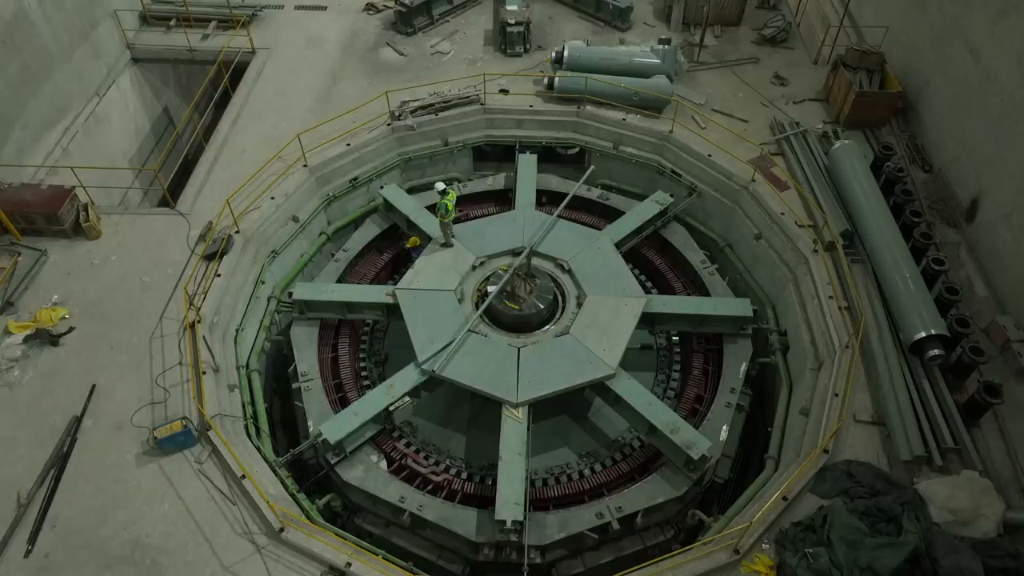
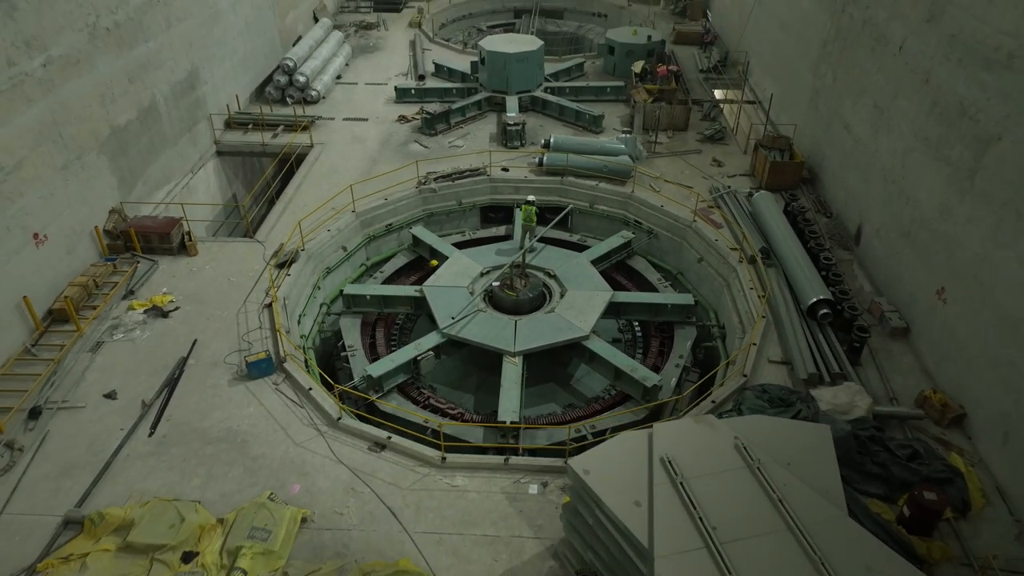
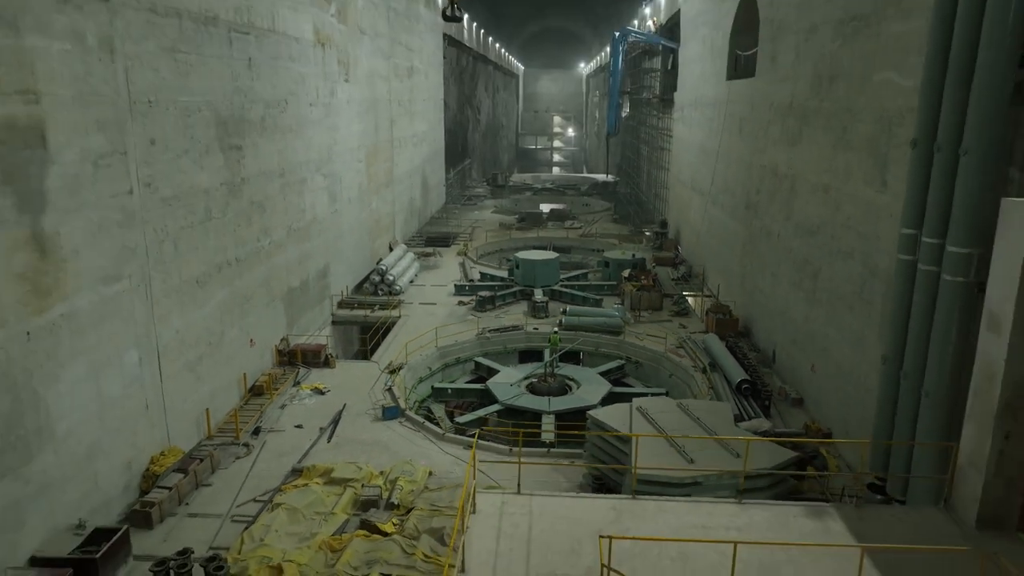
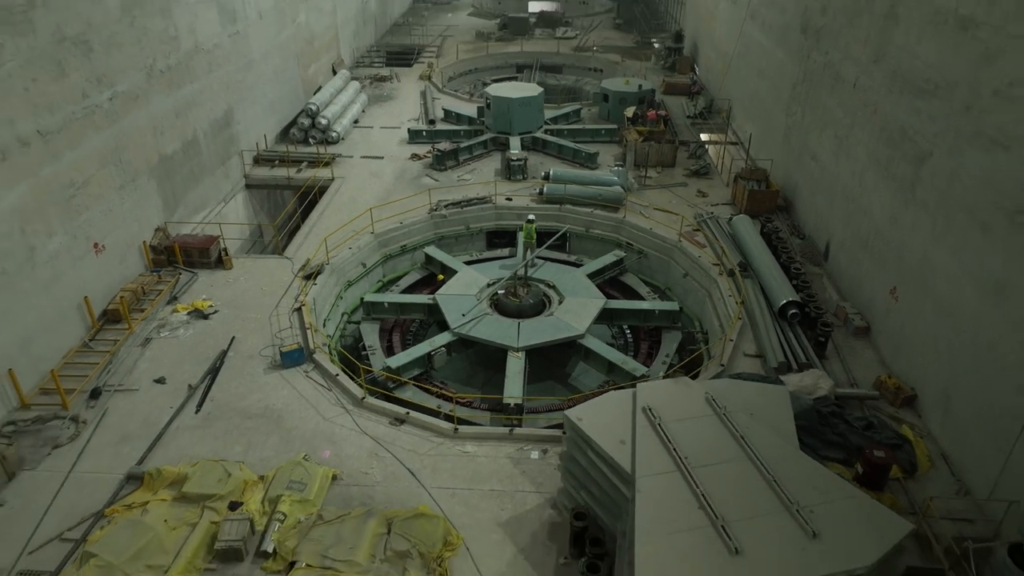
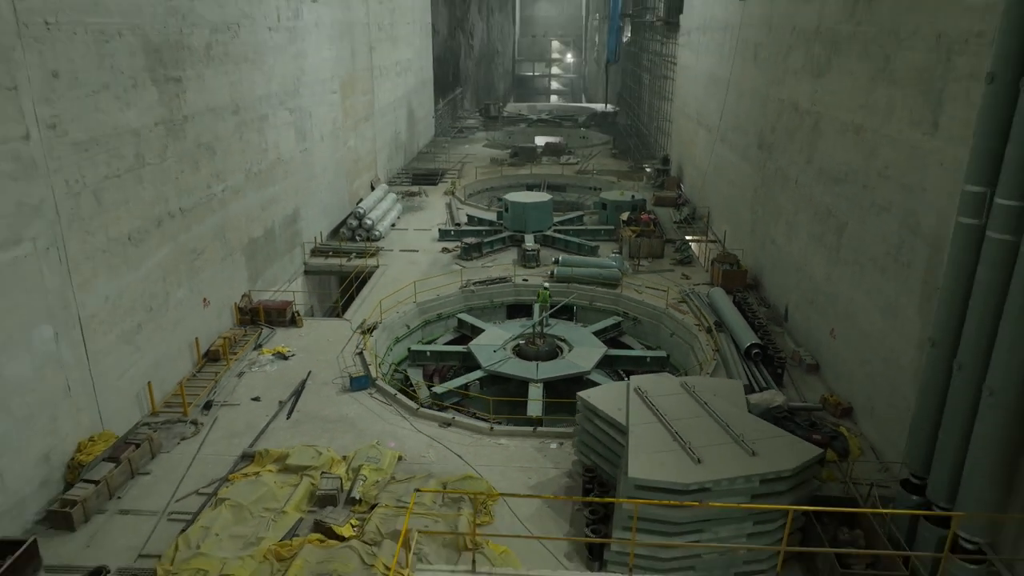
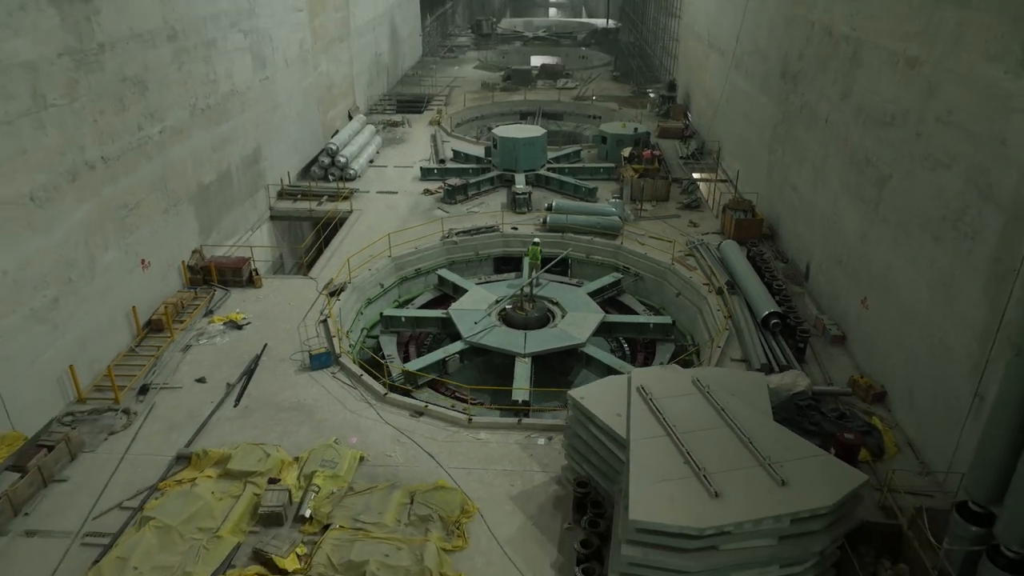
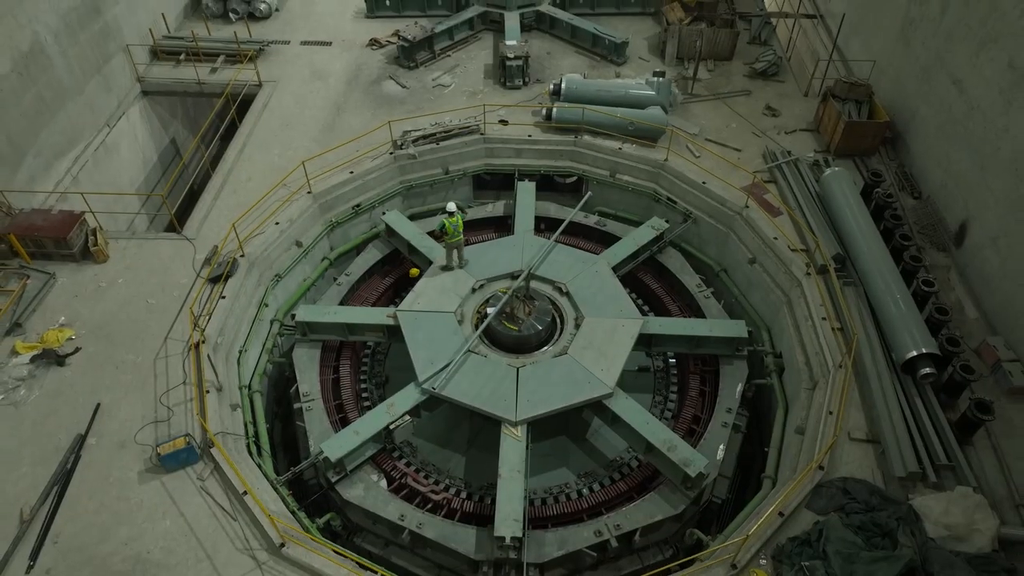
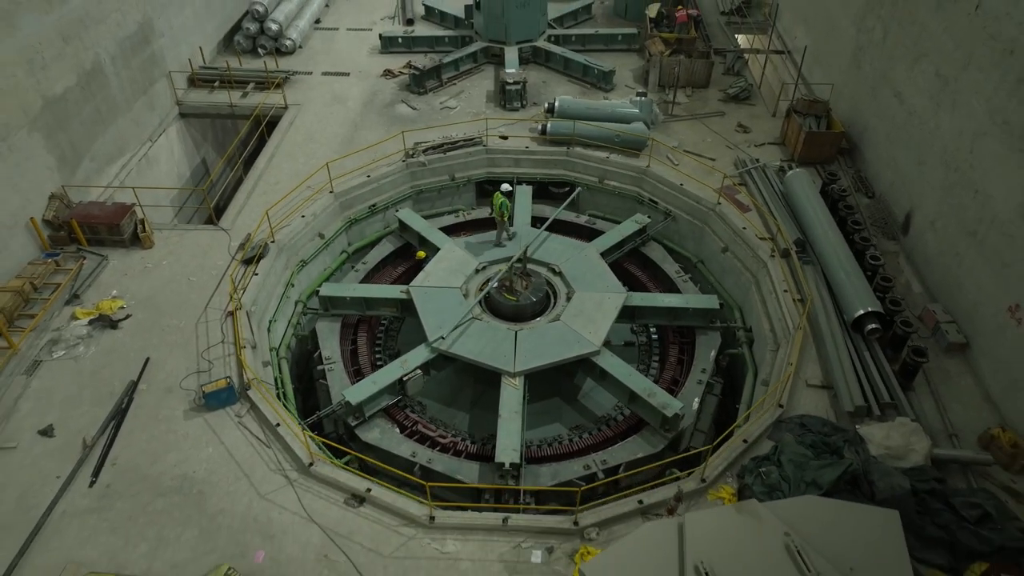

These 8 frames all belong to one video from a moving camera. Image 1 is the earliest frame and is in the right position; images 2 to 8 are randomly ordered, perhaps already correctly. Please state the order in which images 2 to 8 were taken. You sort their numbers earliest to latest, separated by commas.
7, 8, 2, 4, 6, 5, 3
